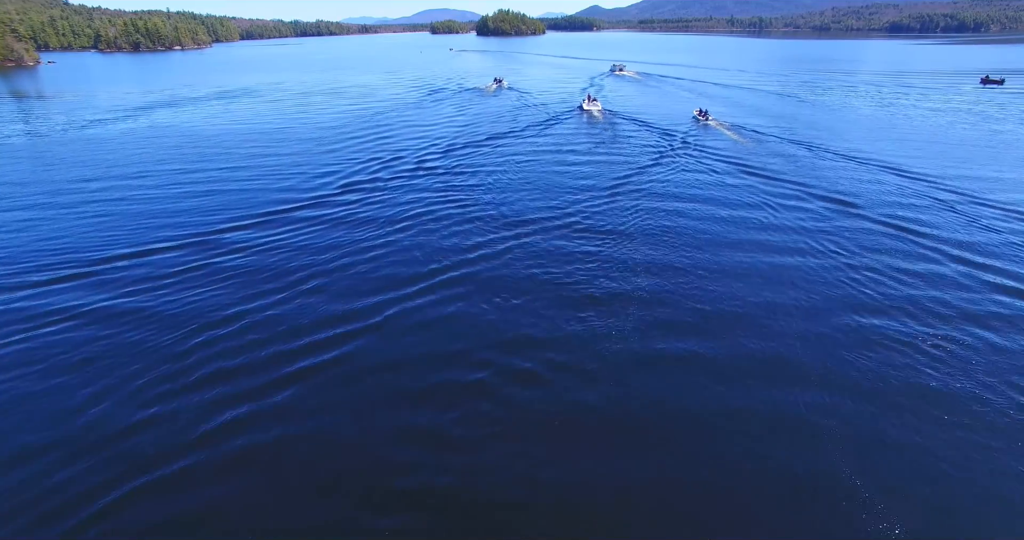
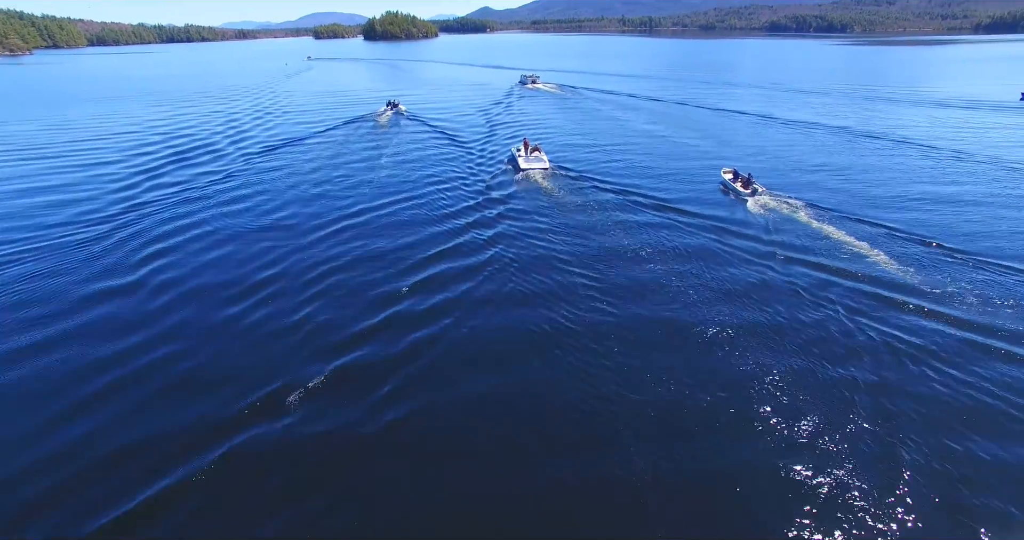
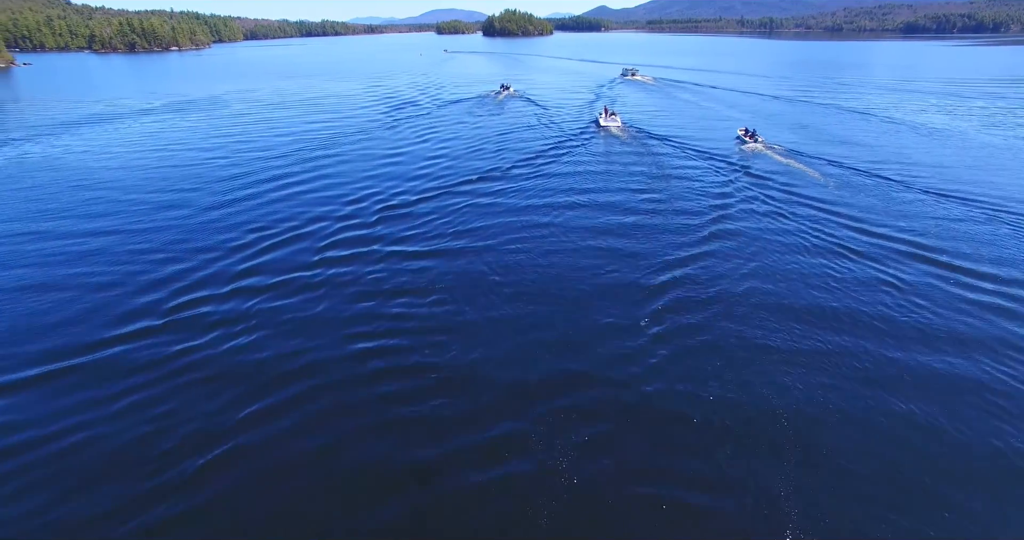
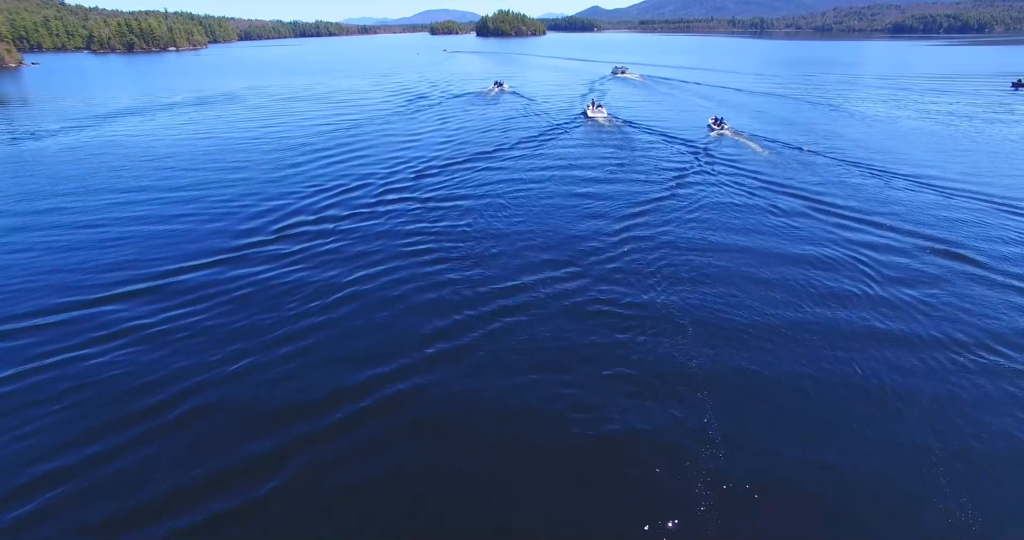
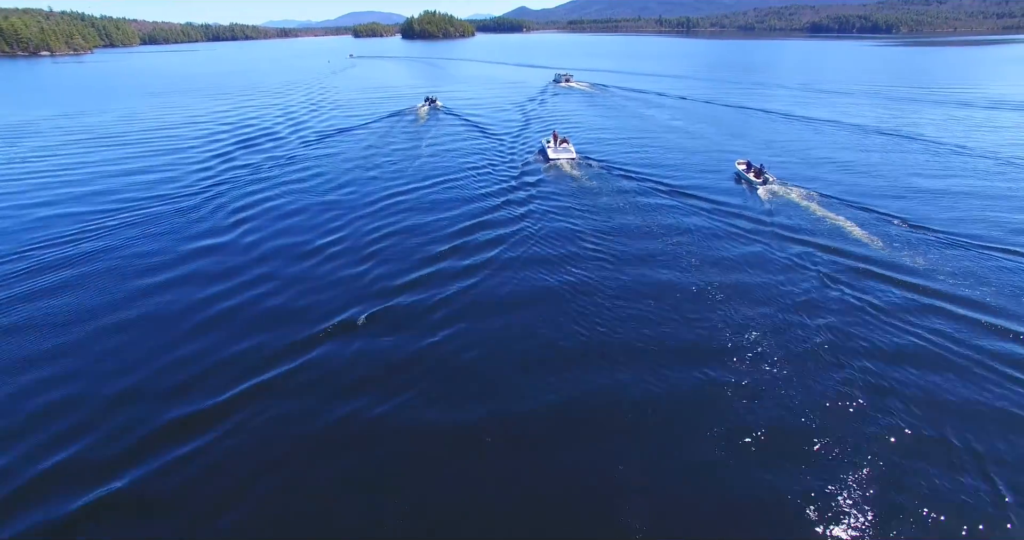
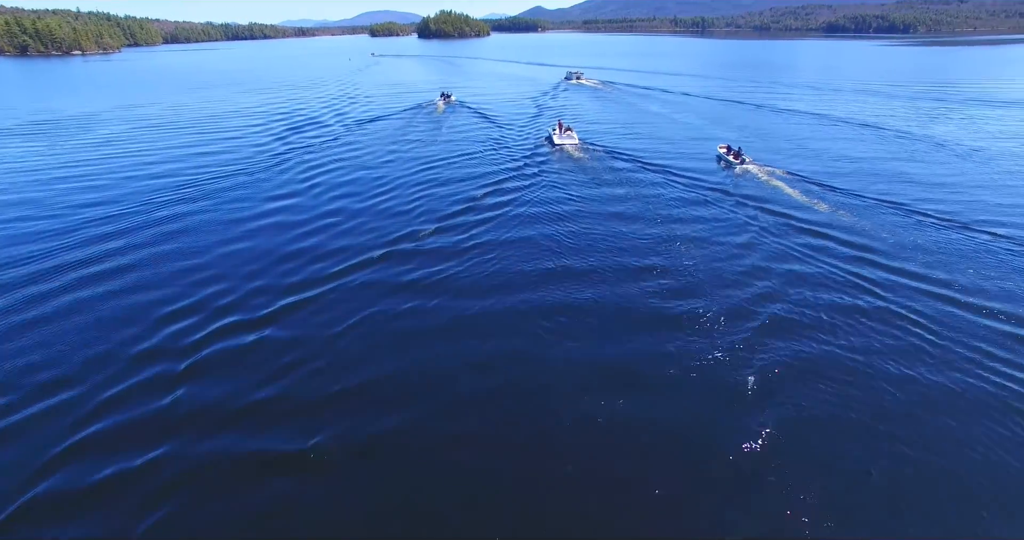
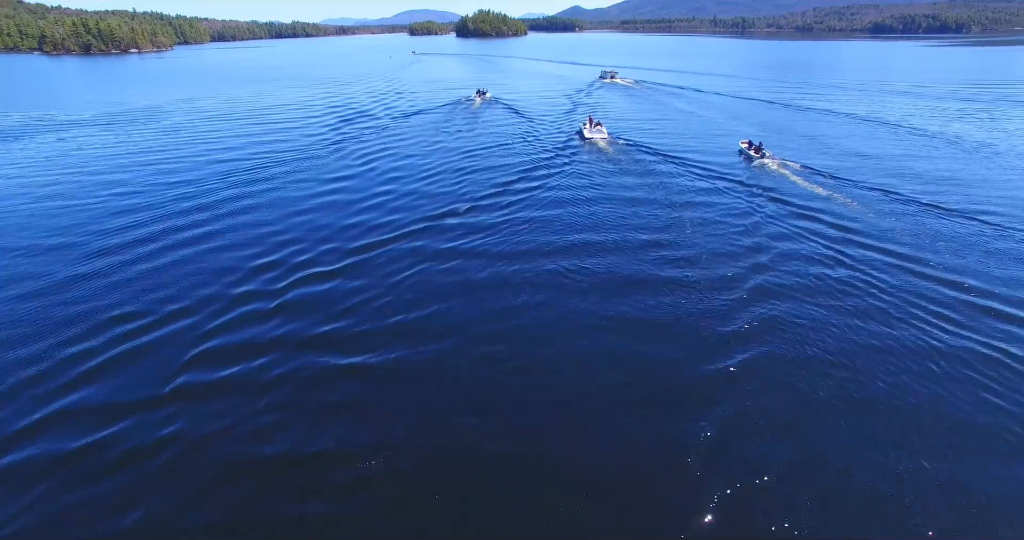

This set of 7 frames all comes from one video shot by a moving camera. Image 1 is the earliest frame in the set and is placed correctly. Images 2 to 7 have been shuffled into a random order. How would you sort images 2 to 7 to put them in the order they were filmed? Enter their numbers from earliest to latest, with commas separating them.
4, 3, 7, 6, 5, 2
